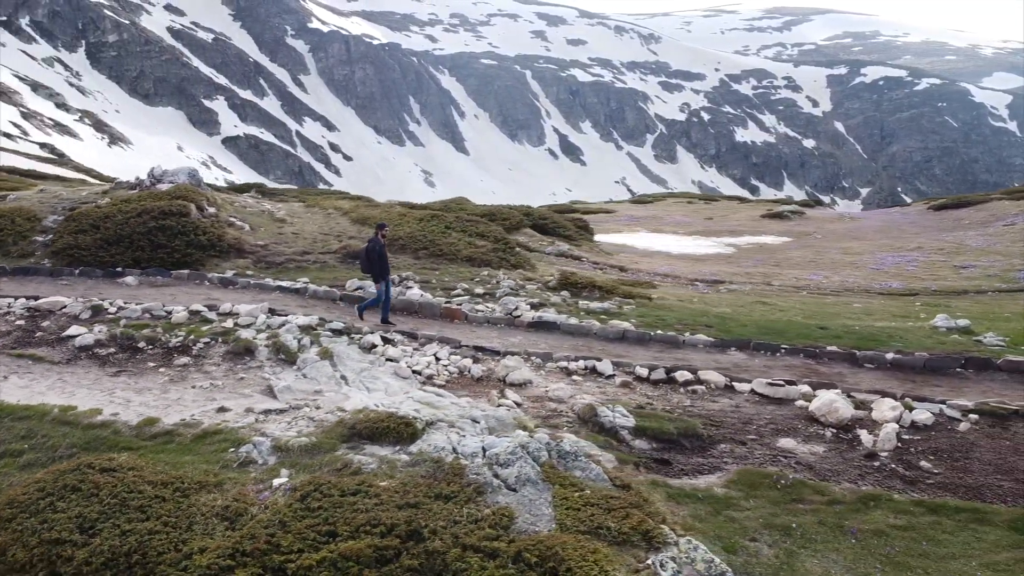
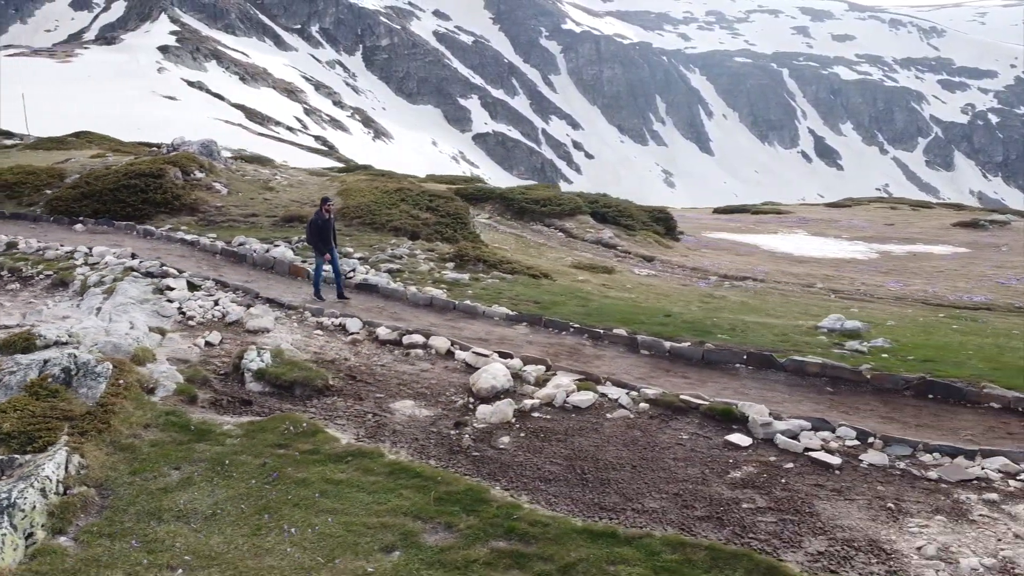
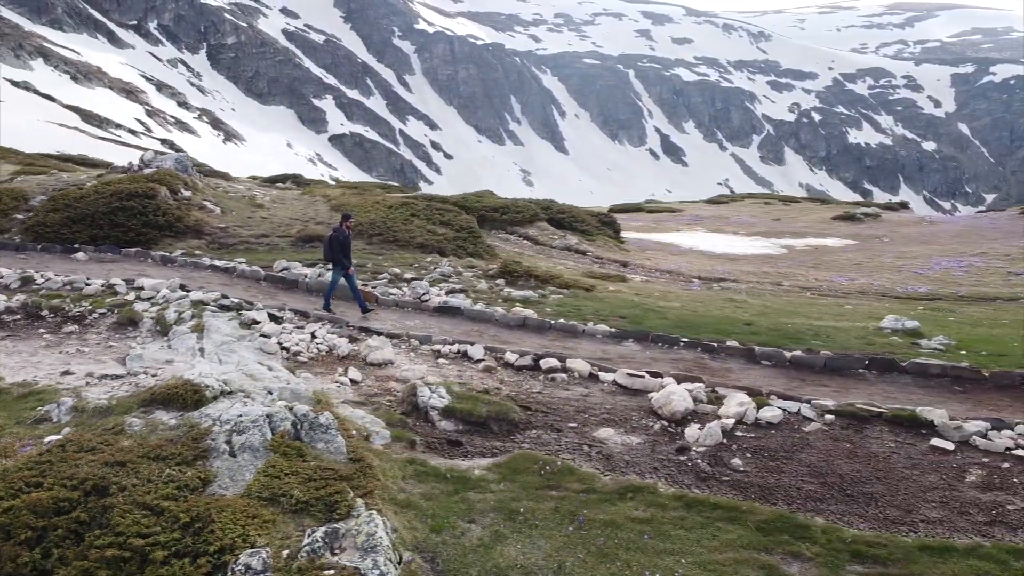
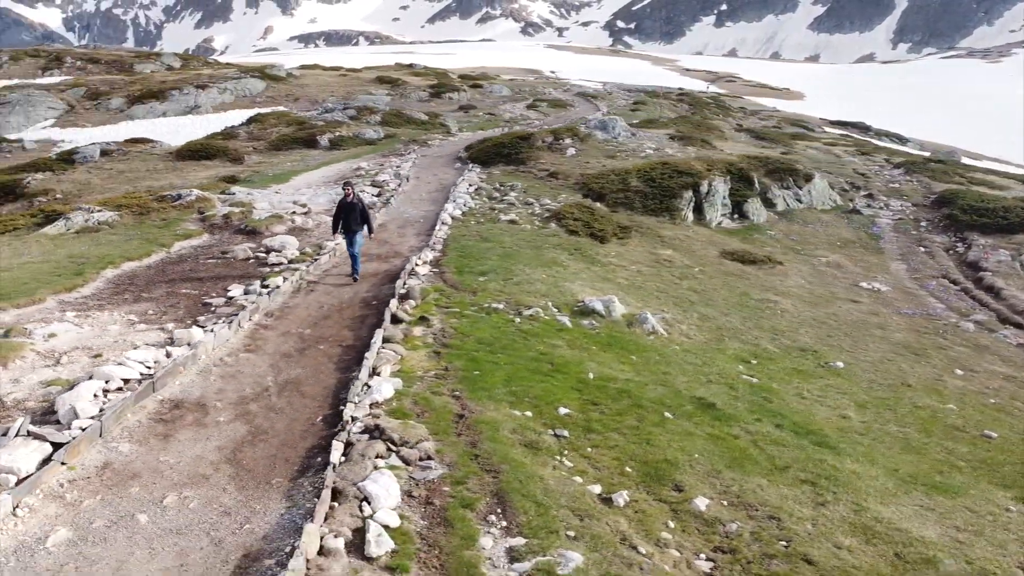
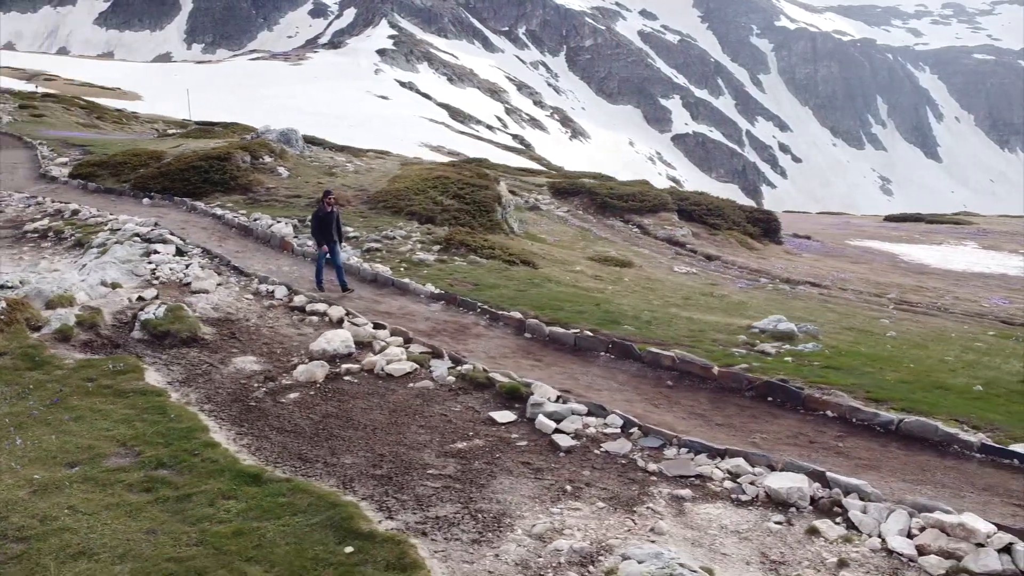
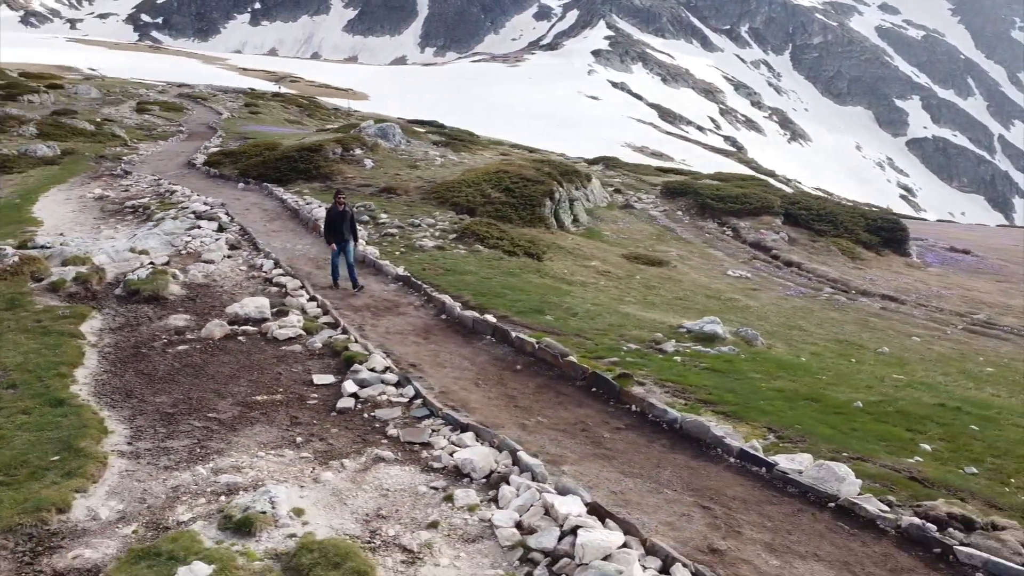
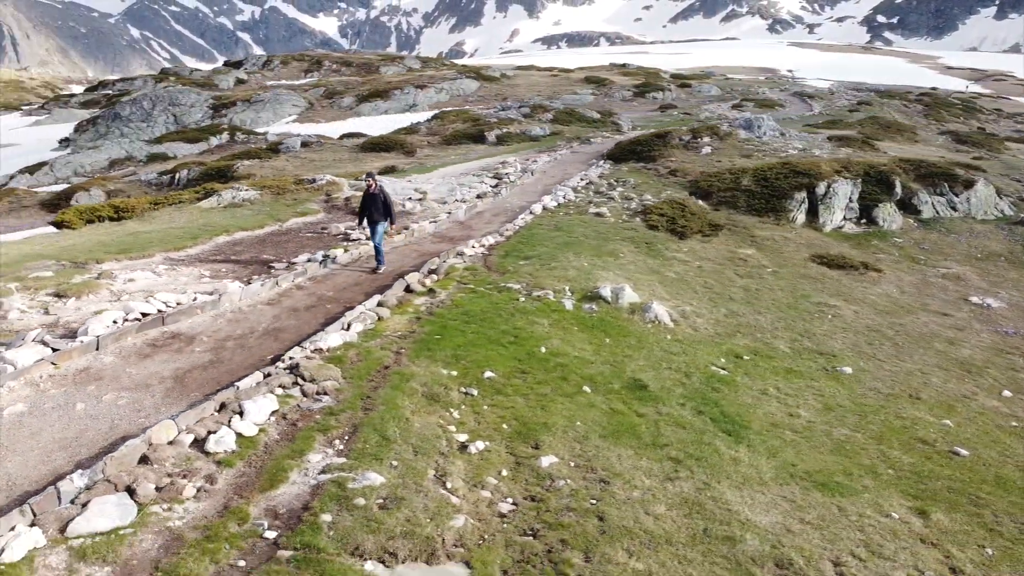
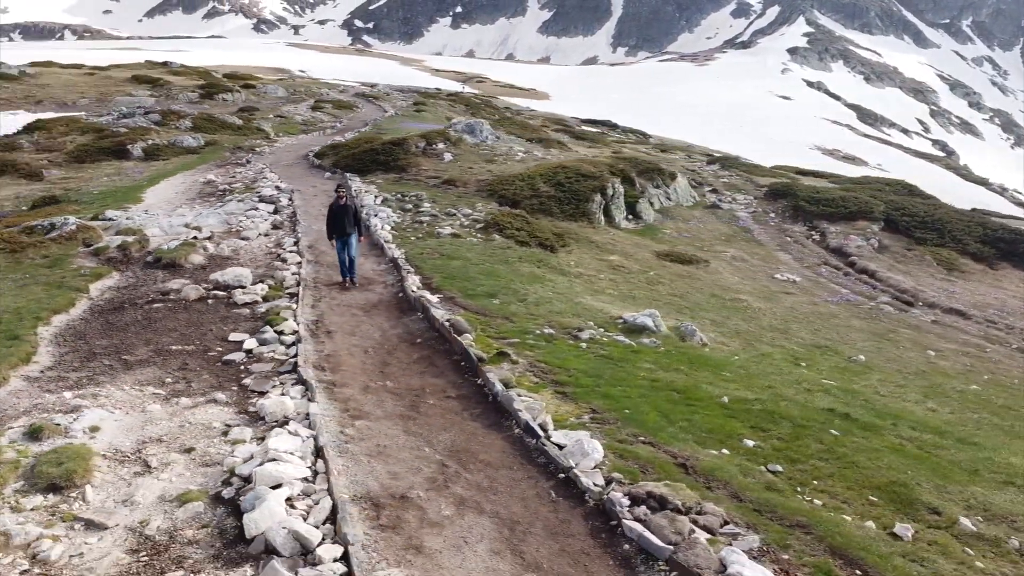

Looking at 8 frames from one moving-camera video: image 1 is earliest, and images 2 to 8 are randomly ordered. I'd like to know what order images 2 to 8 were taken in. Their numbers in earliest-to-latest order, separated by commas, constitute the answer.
3, 2, 5, 6, 8, 4, 7
